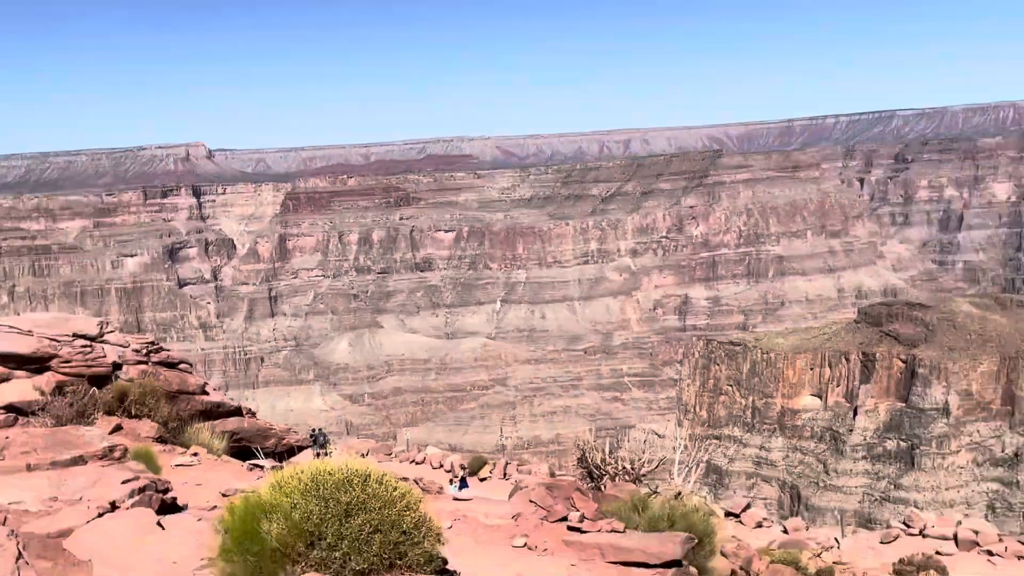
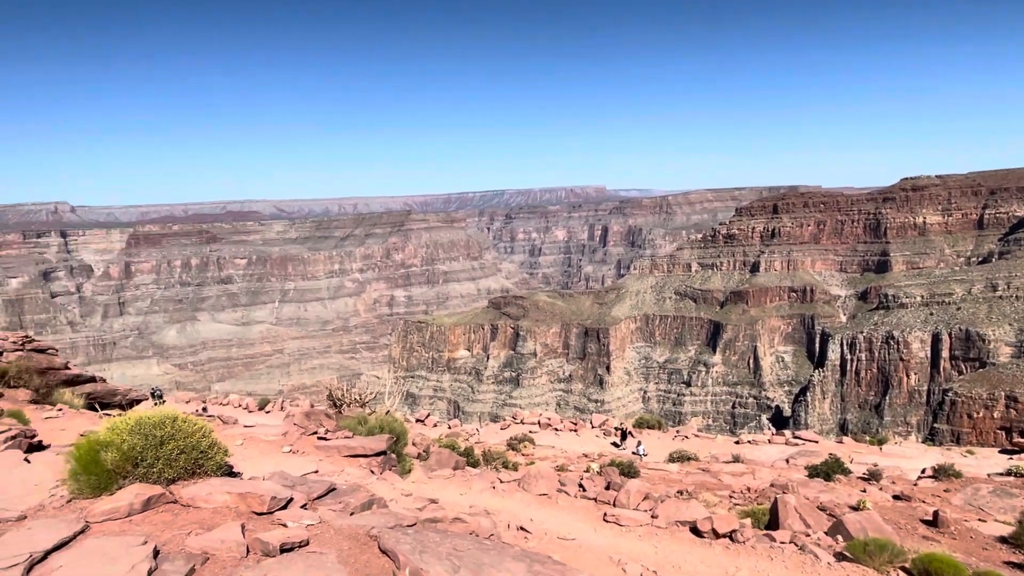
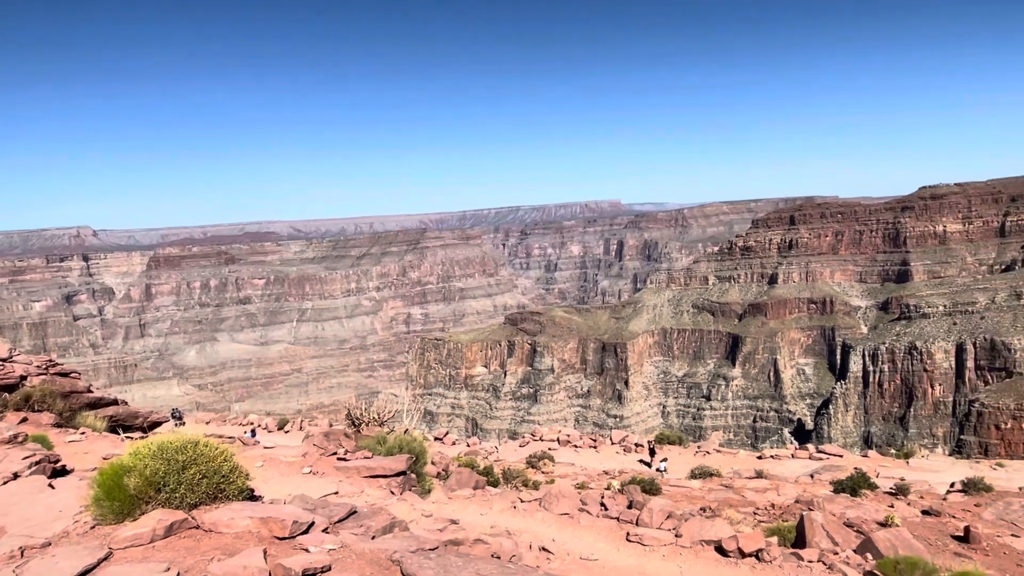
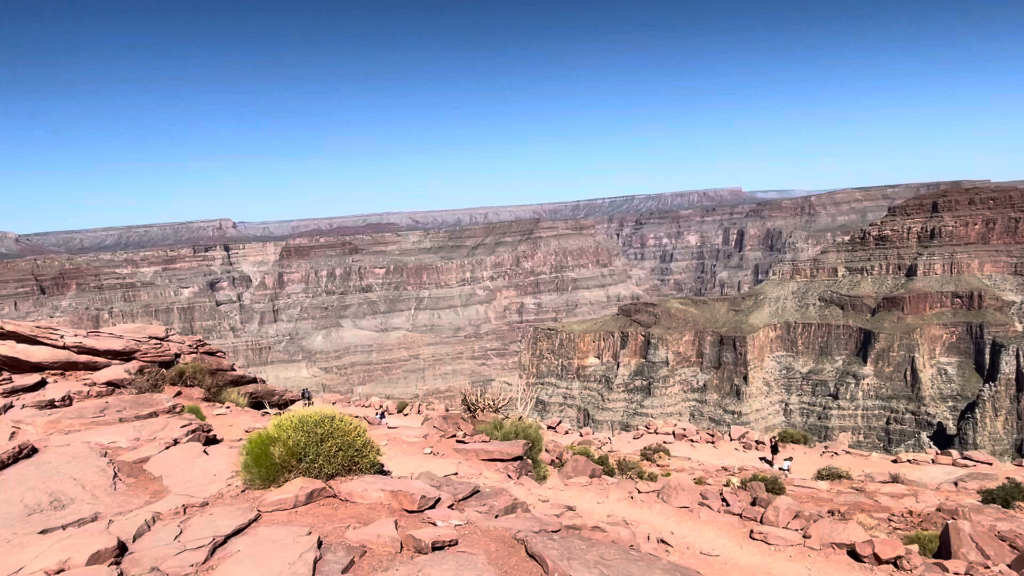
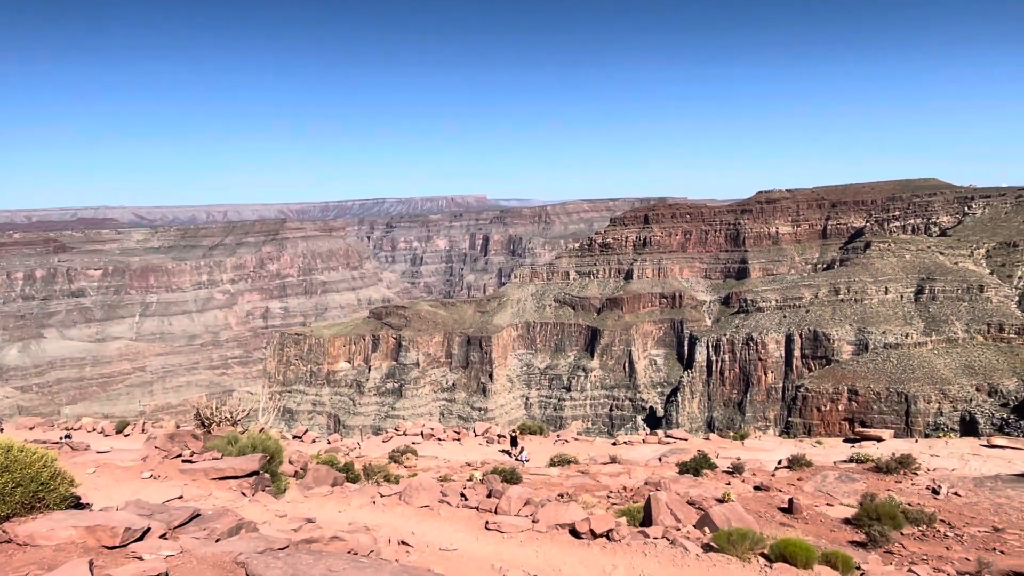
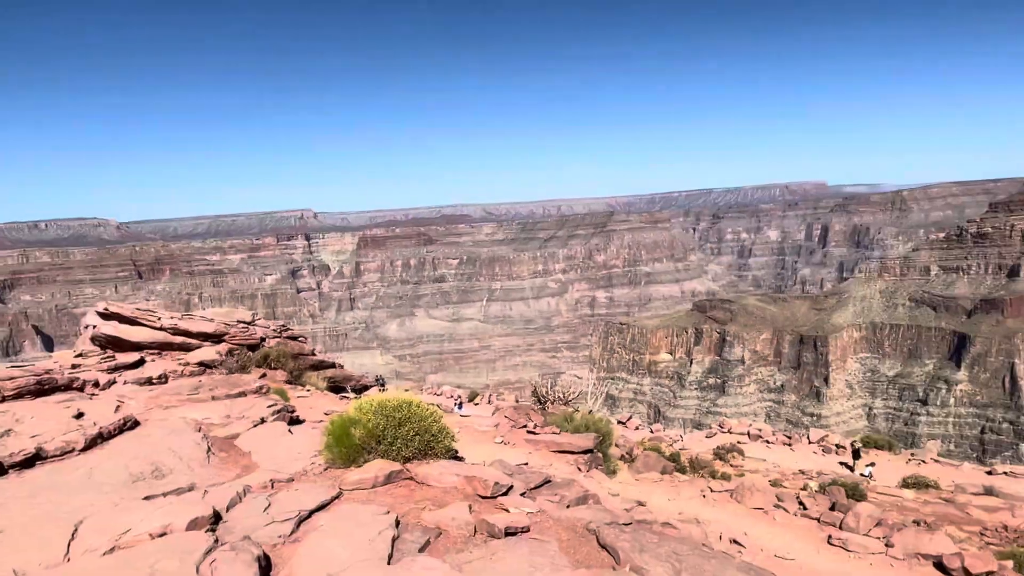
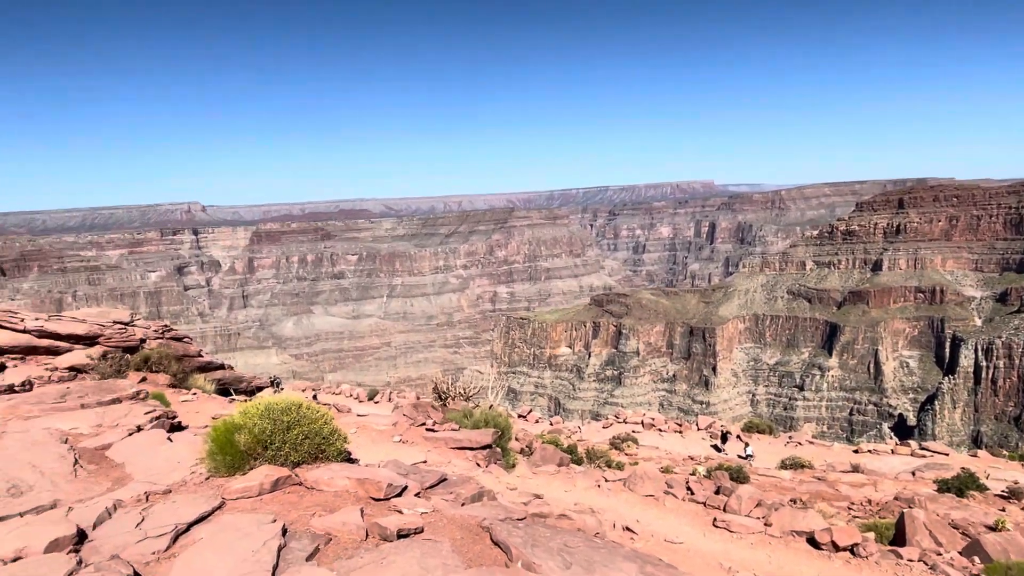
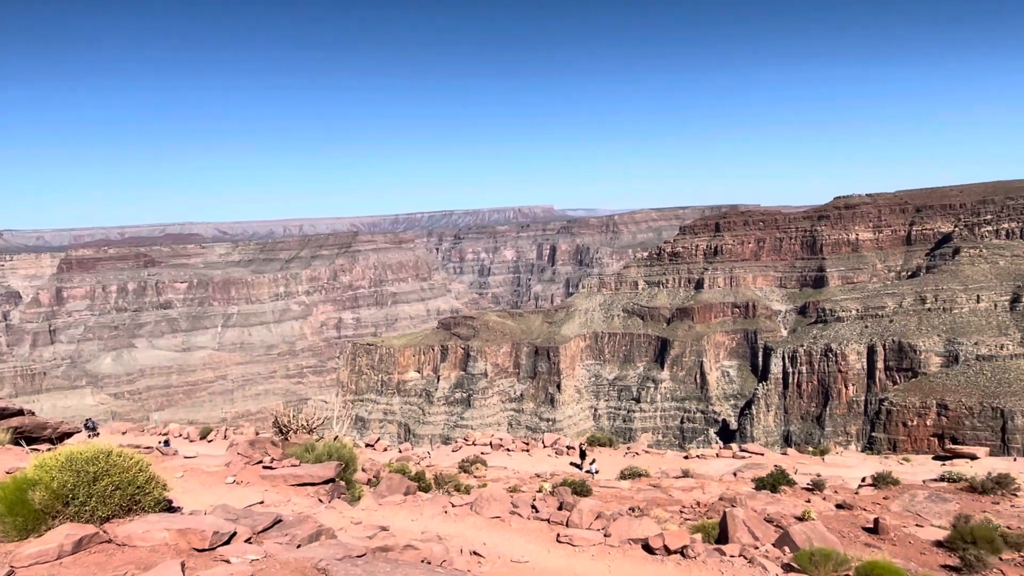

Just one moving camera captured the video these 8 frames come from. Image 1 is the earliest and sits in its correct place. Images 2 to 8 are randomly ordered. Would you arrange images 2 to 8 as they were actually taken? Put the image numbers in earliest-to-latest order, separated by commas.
6, 4, 3, 8, 5, 2, 7
